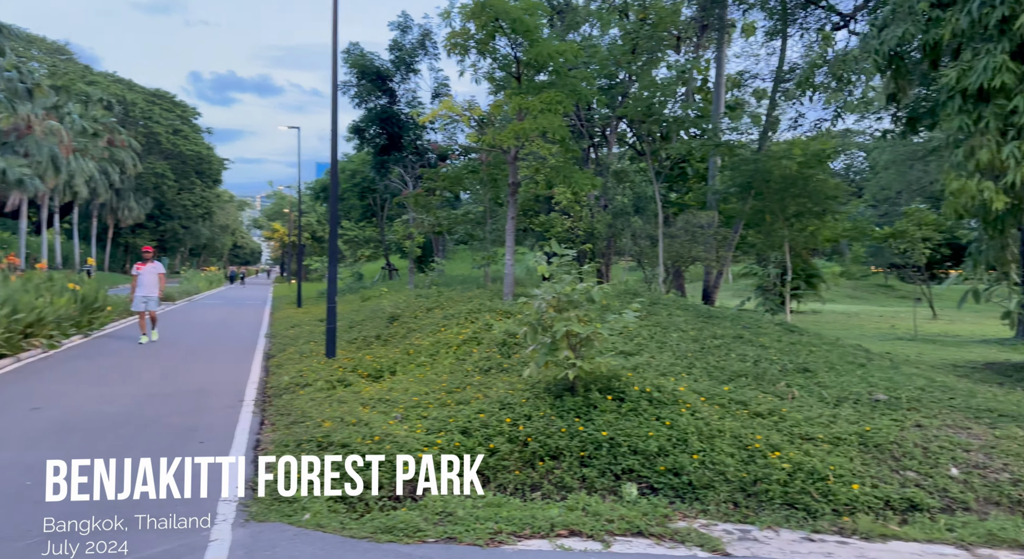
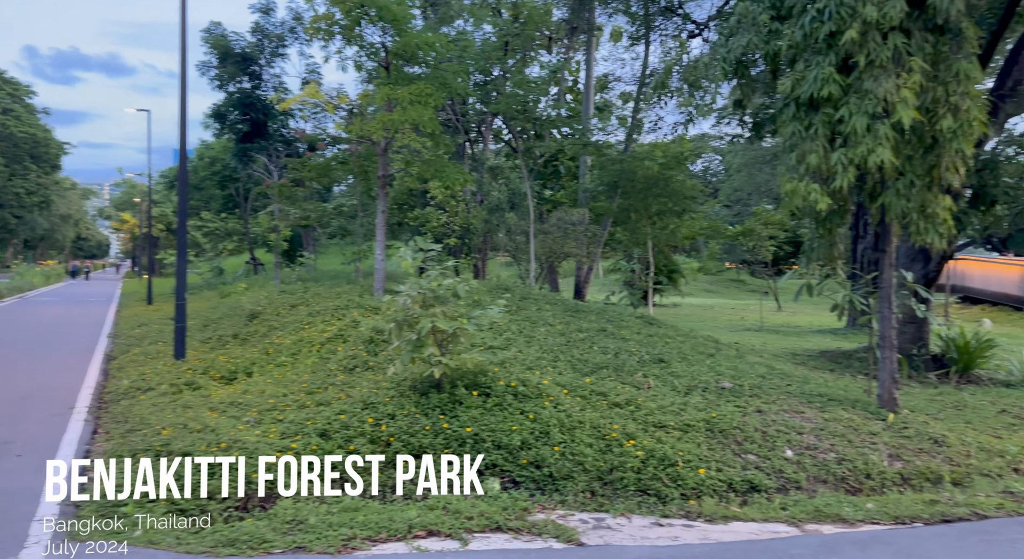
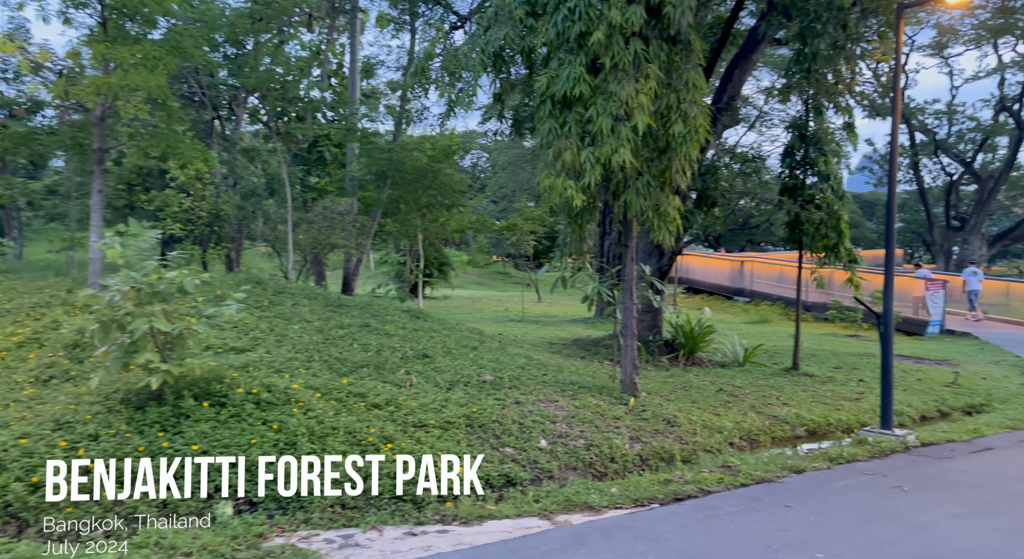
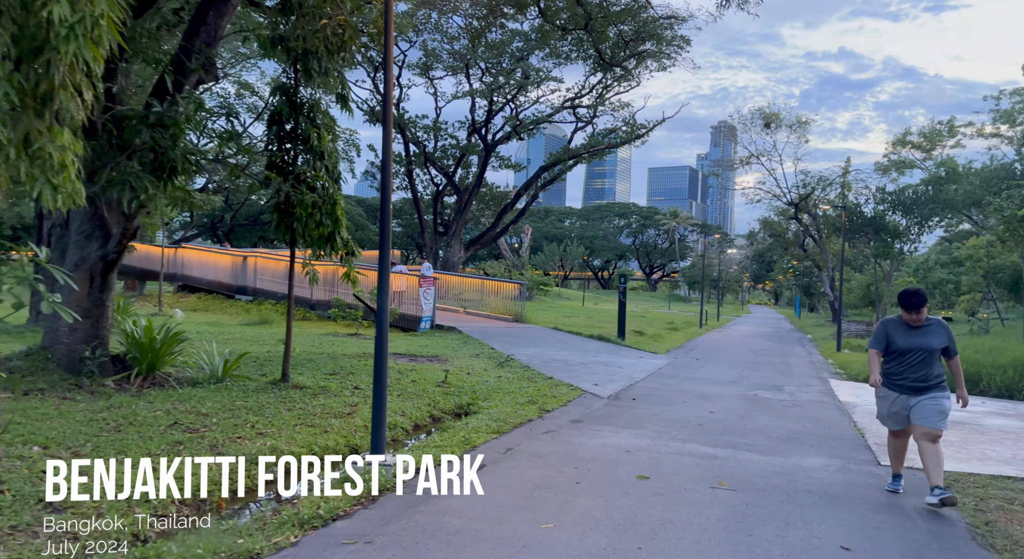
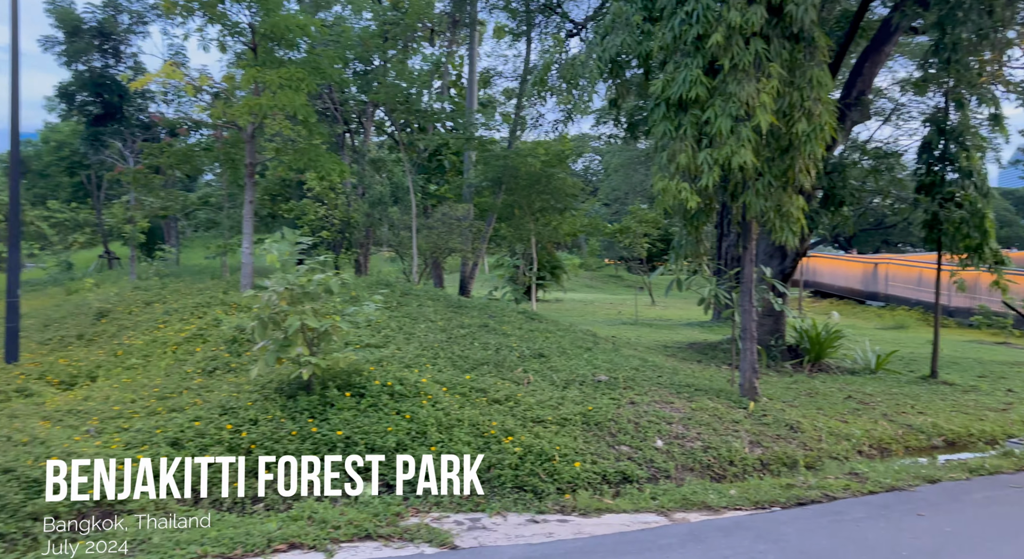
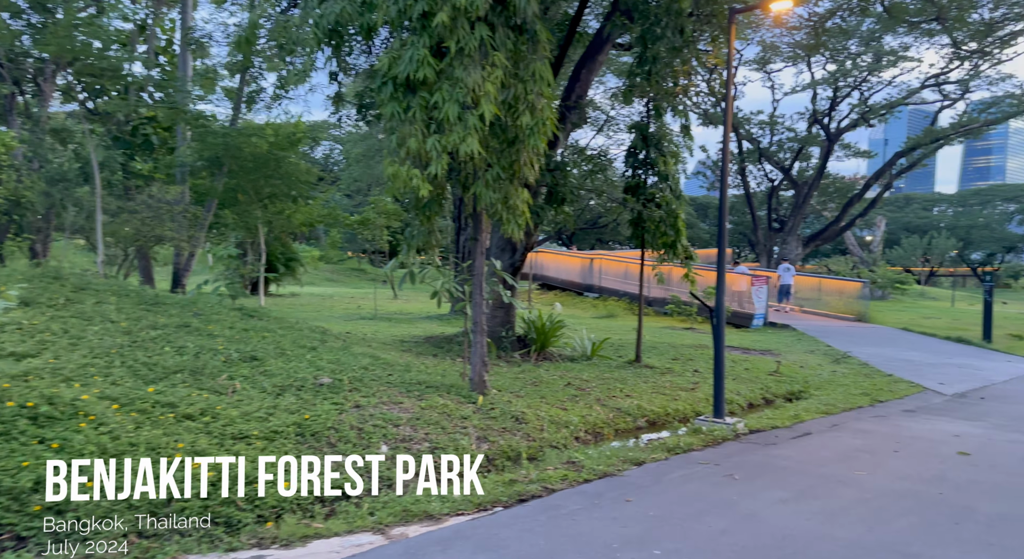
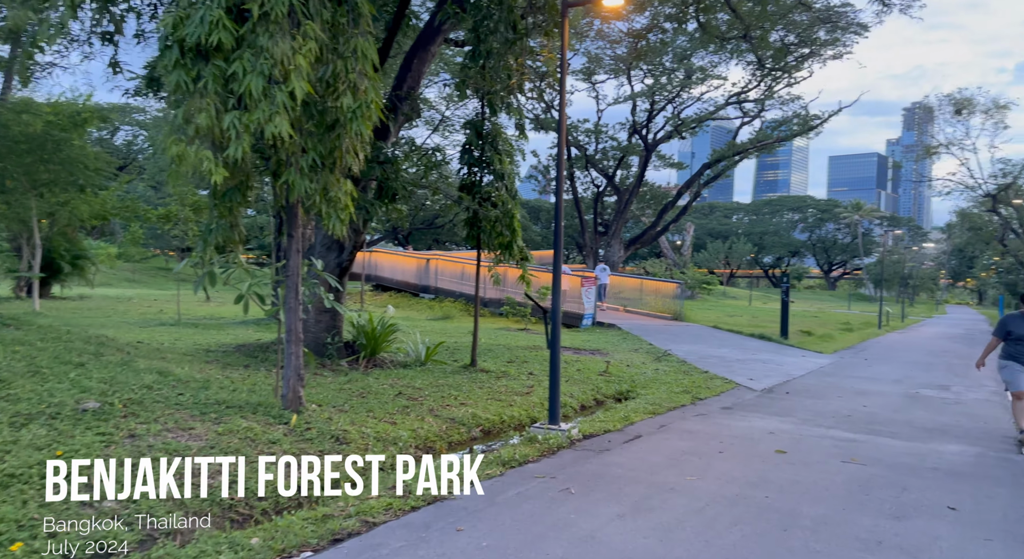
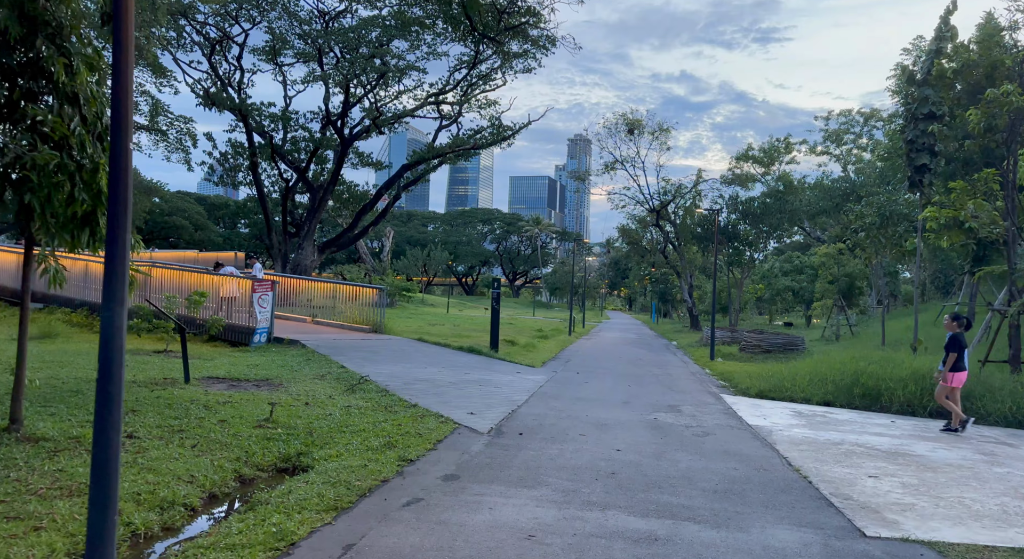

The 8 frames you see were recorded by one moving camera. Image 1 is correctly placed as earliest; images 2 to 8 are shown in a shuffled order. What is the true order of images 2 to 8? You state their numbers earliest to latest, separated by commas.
2, 5, 3, 6, 7, 4, 8
